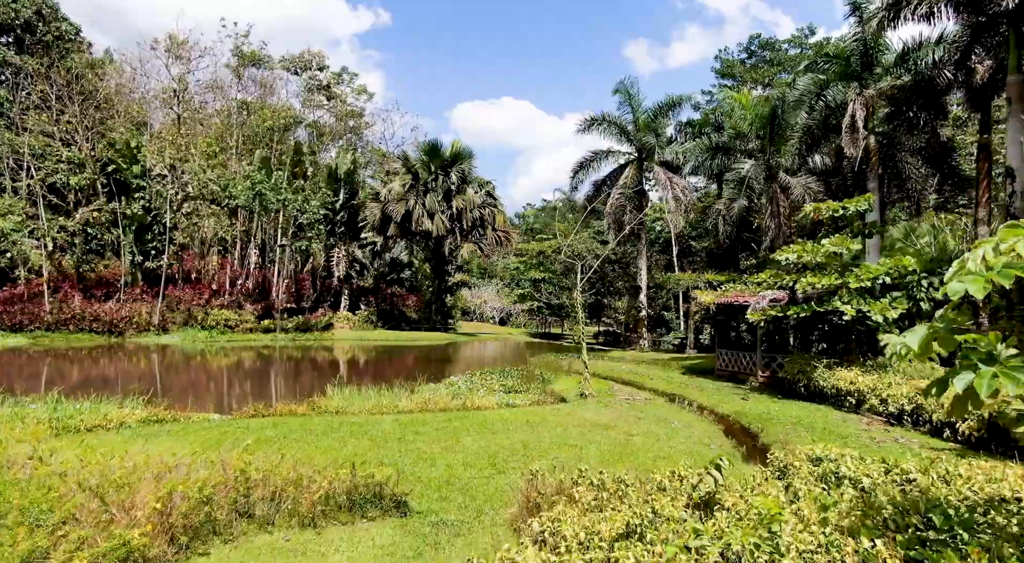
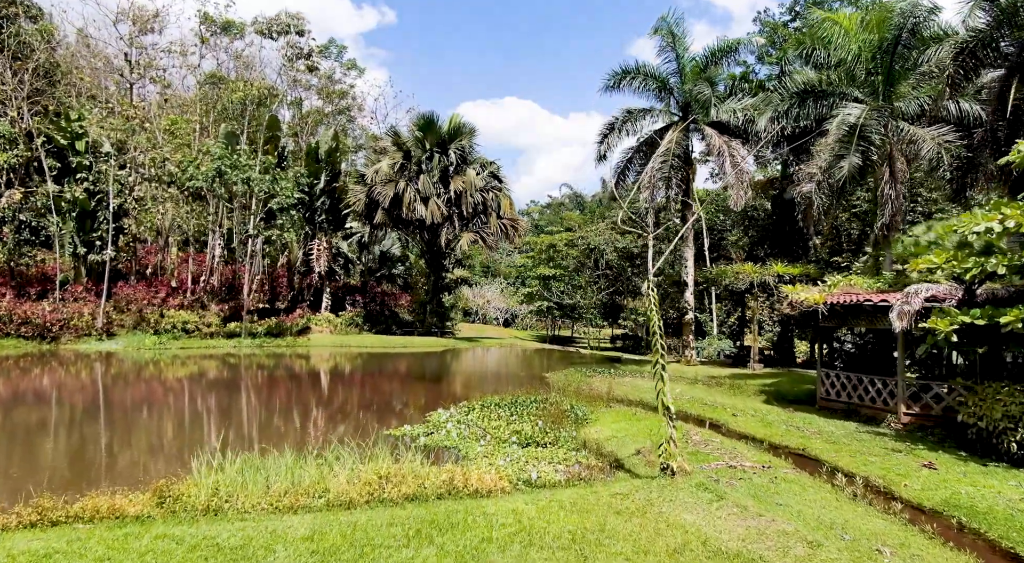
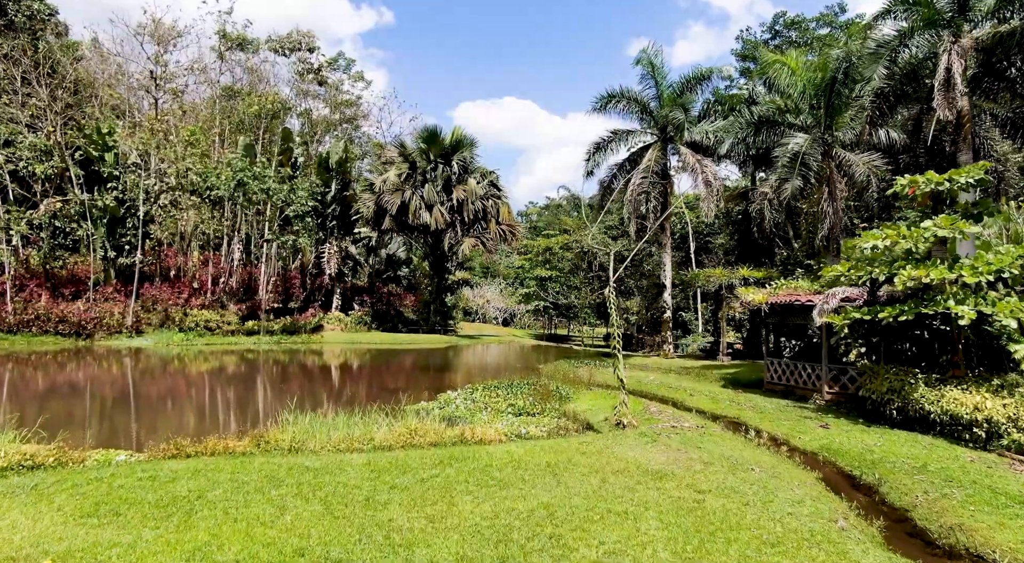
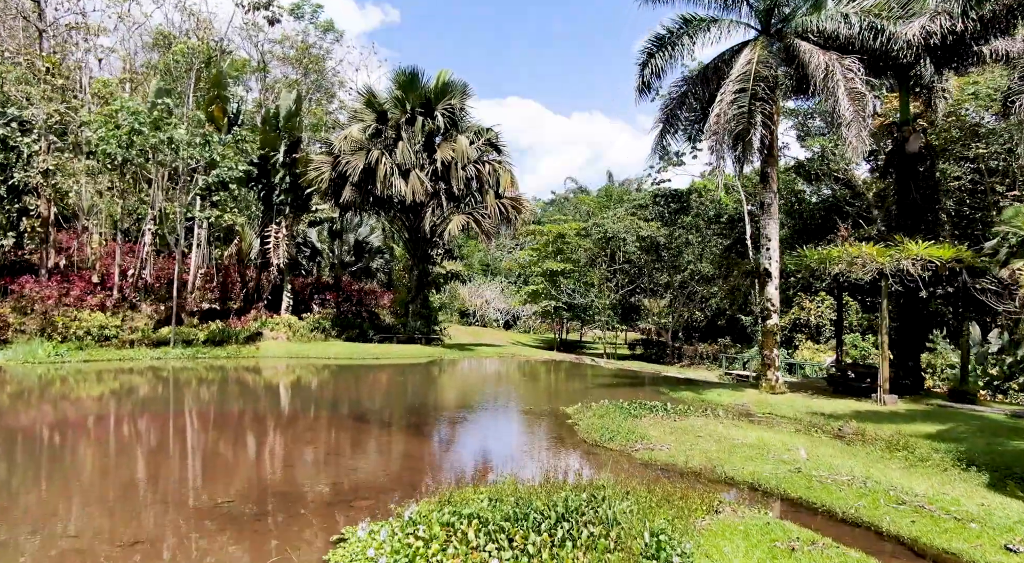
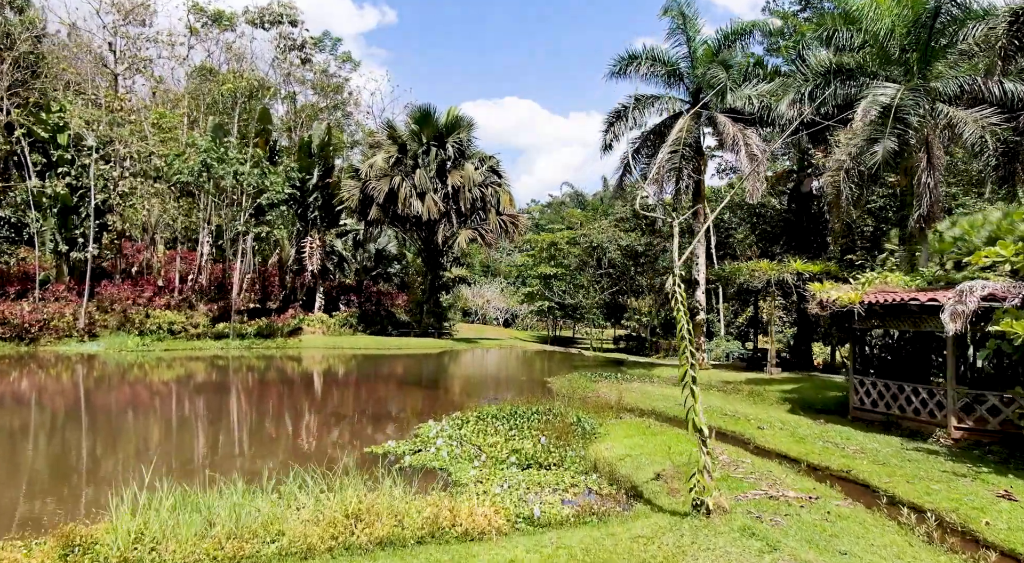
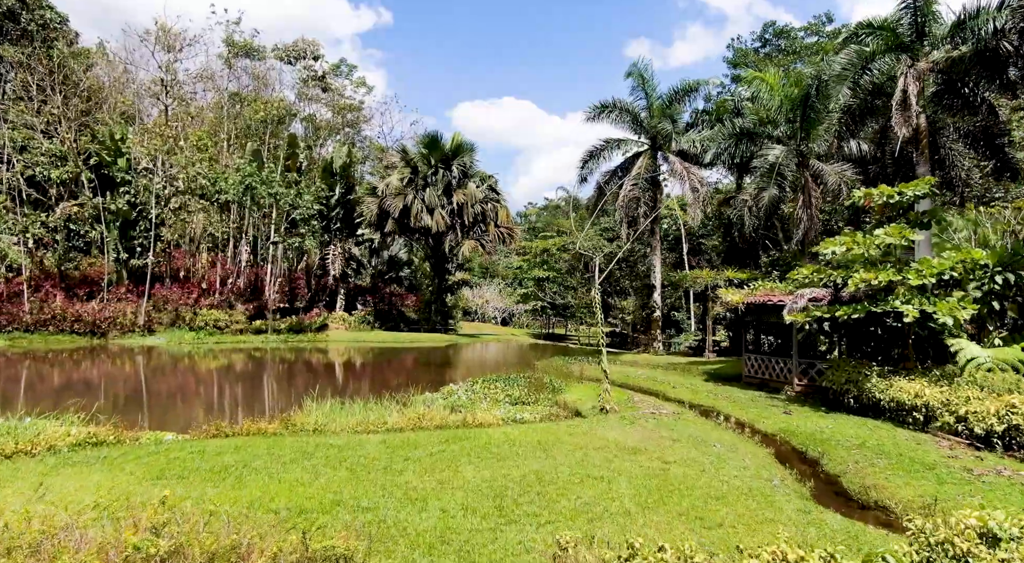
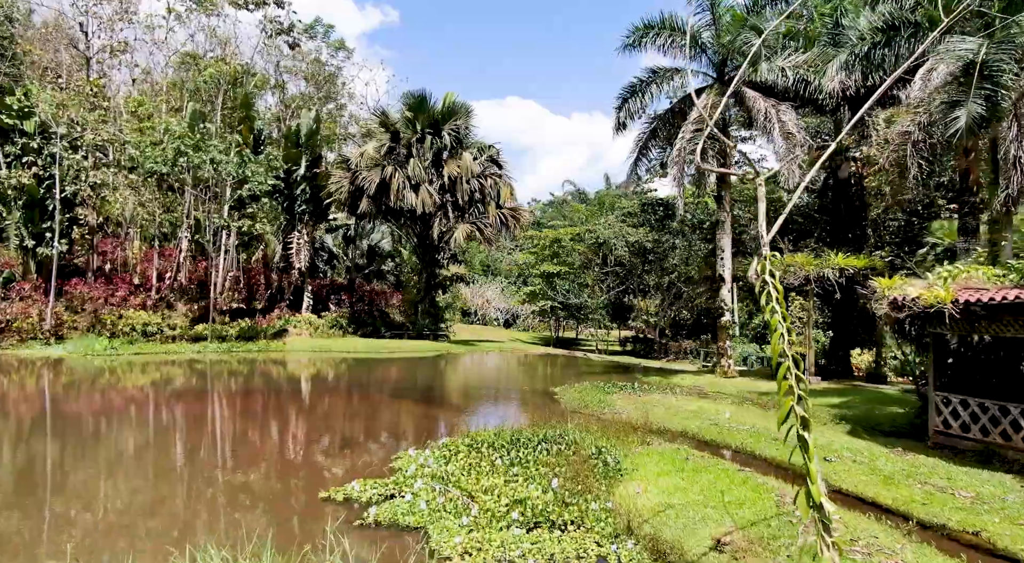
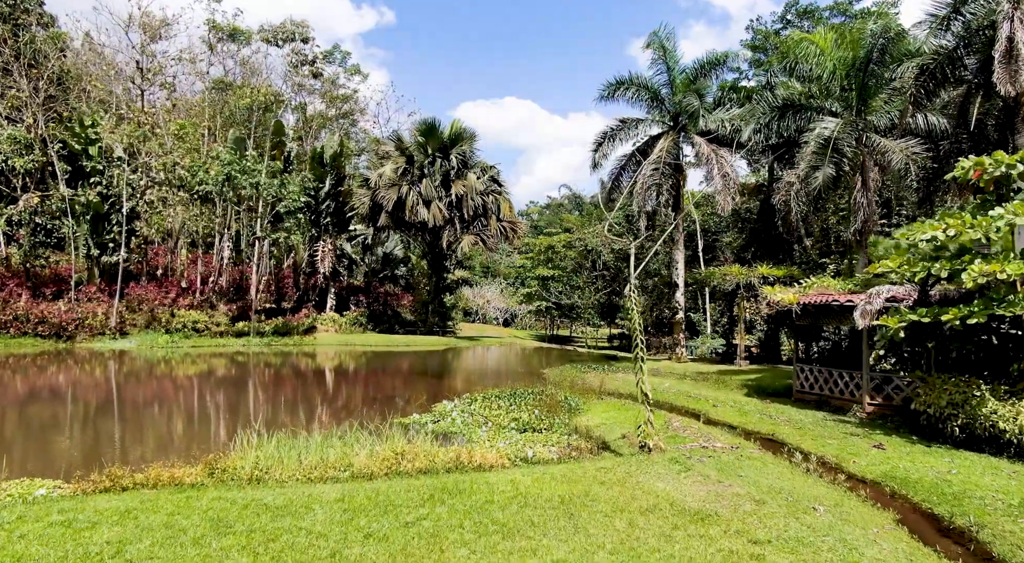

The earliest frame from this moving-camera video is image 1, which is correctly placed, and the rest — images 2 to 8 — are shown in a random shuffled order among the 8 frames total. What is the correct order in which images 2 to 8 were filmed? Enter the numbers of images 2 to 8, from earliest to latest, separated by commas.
6, 3, 8, 2, 5, 7, 4
